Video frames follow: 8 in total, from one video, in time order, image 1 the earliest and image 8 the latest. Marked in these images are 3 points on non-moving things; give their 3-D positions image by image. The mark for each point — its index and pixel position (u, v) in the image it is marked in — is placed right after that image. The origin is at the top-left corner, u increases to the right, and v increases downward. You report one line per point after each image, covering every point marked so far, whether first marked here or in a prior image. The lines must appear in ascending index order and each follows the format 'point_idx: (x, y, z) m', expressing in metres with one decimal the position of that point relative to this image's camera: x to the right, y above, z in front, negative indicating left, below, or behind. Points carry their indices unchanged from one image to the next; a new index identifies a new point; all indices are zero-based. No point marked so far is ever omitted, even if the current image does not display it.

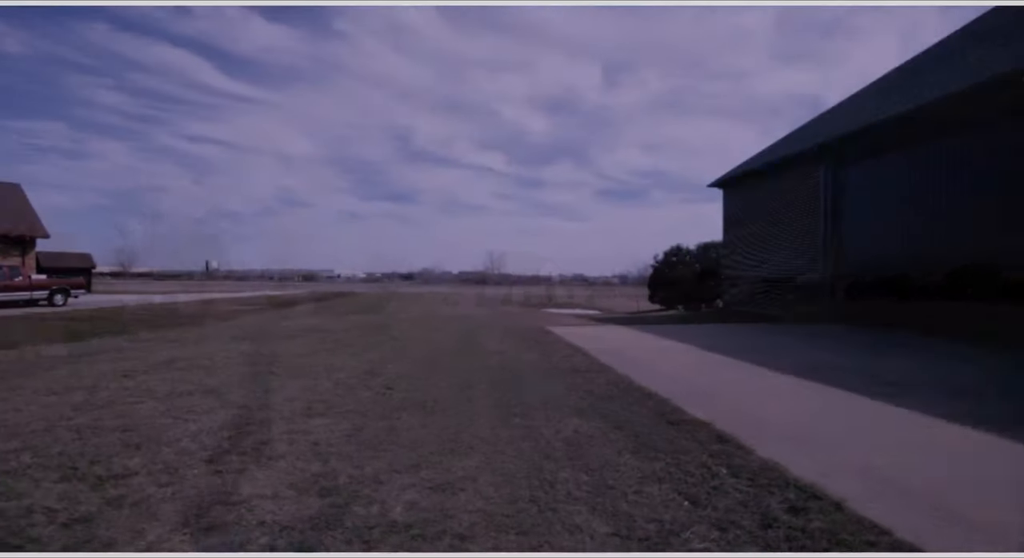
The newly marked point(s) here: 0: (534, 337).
0: (+0.6, -1.5, +13.2) m
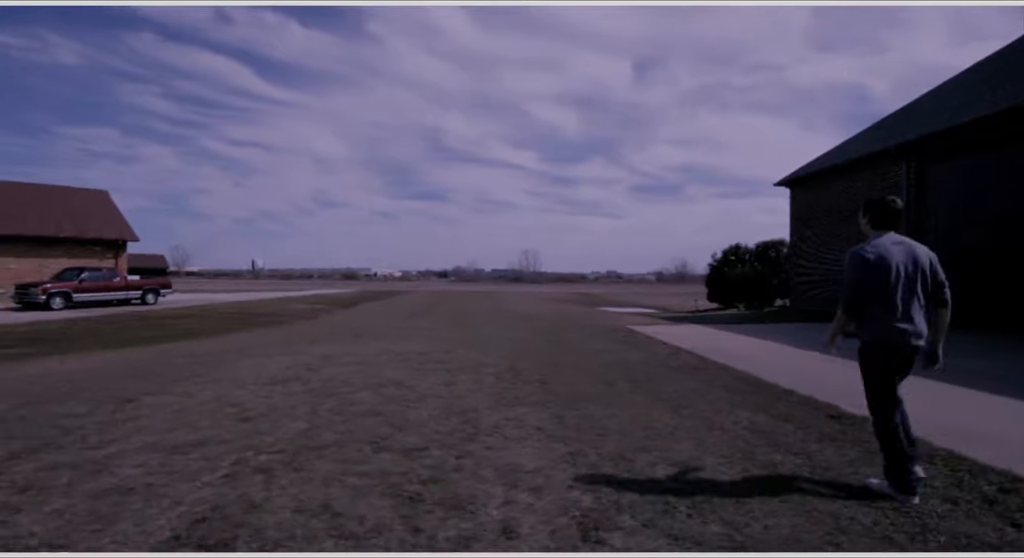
0: (+3.1, -1.5, +13.7) m
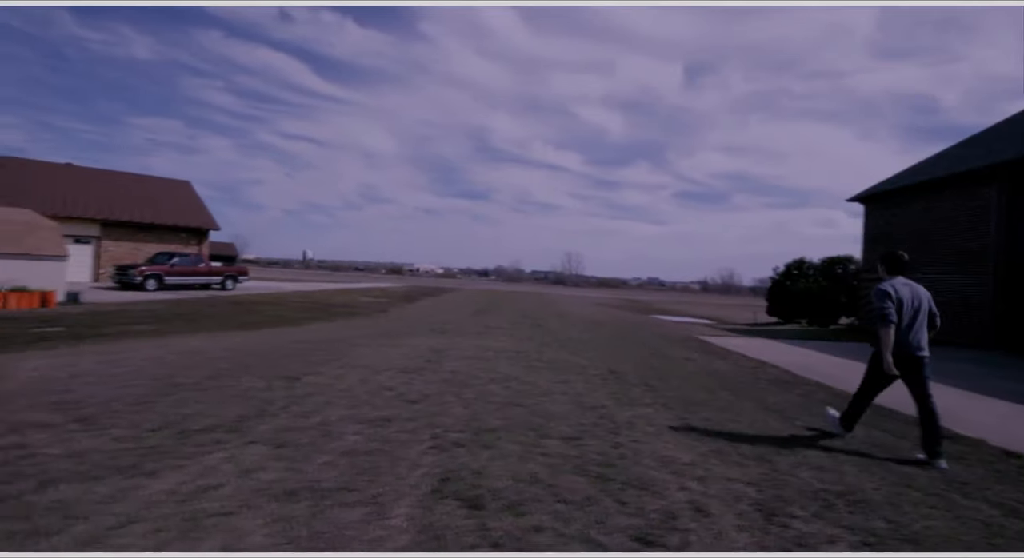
0: (+5.2, -1.8, +14.0) m
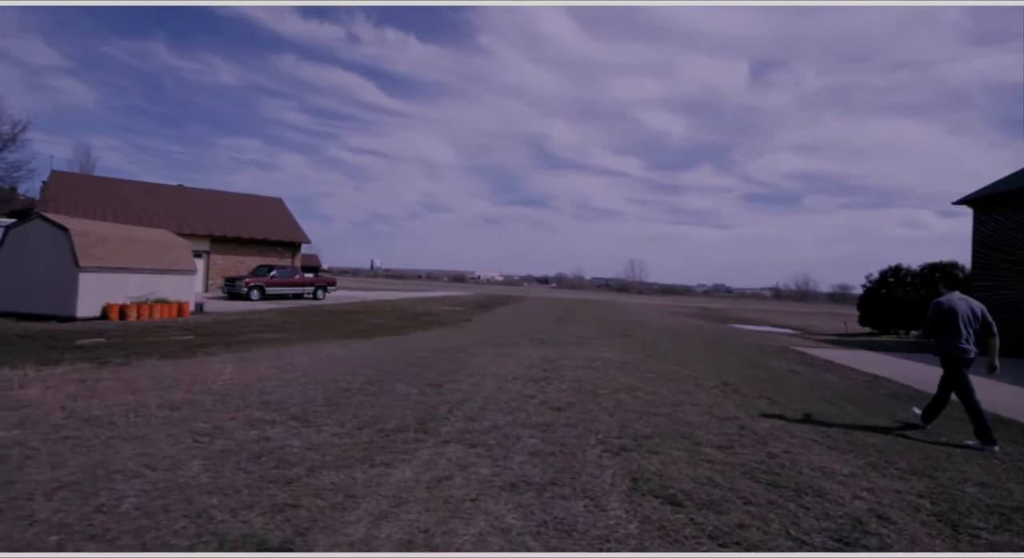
0: (+7.8, -2.1, +13.7) m
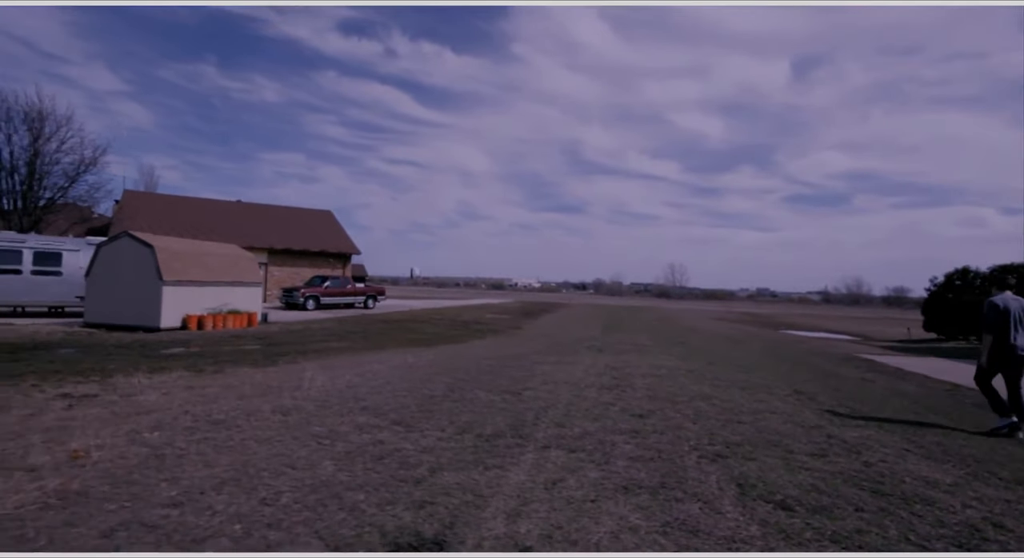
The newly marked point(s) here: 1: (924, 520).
0: (+9.3, -2.3, +13.3) m
1: (+3.0, -1.8, +3.8) m
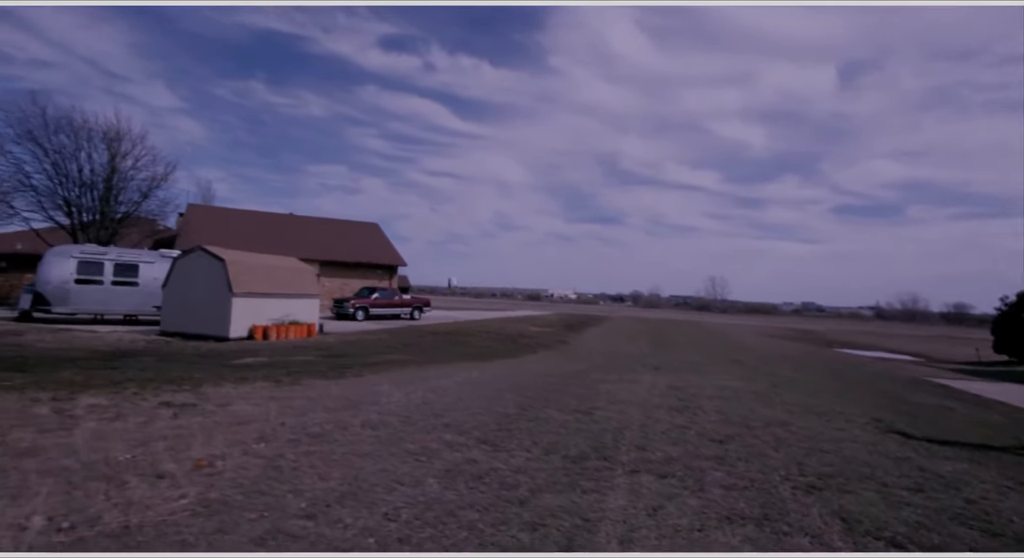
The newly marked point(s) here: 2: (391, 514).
0: (+10.8, -2.8, +12.8) m
1: (+3.8, -2.0, +3.7) m
2: (-1.0, -1.8, +4.0) m
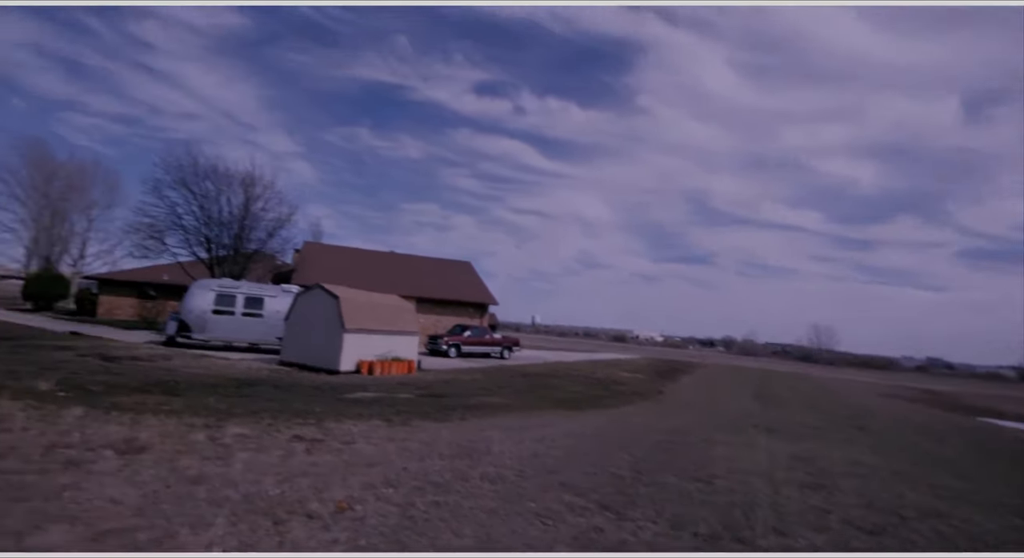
0: (+13.1, -4.3, +10.7) m
1: (+4.8, -2.7, +2.9) m
2: (+0.1, -2.4, +4.0) m
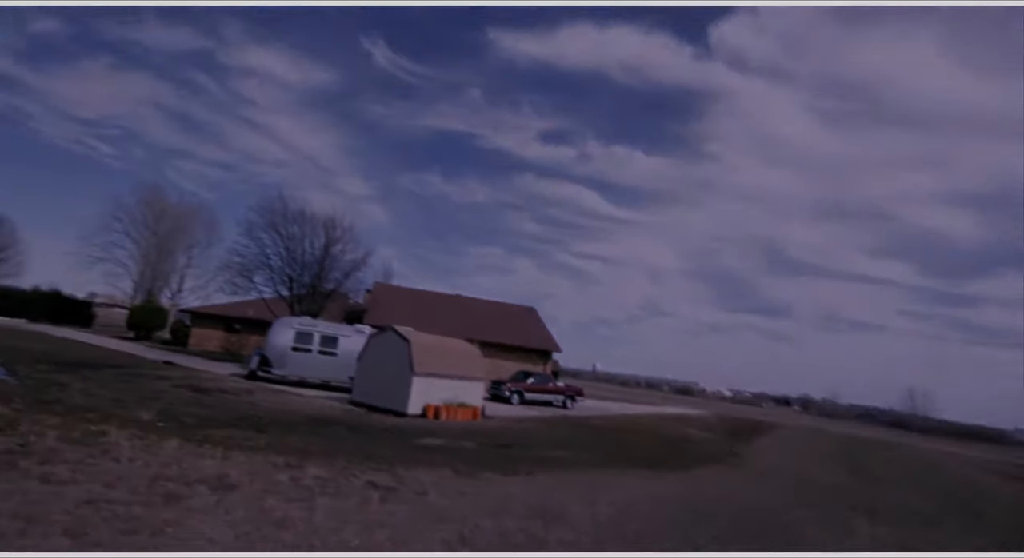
0: (+14.4, -5.7, +8.6) m
1: (+5.3, -3.2, +2.0) m
2: (+0.8, -2.9, +3.7) m
